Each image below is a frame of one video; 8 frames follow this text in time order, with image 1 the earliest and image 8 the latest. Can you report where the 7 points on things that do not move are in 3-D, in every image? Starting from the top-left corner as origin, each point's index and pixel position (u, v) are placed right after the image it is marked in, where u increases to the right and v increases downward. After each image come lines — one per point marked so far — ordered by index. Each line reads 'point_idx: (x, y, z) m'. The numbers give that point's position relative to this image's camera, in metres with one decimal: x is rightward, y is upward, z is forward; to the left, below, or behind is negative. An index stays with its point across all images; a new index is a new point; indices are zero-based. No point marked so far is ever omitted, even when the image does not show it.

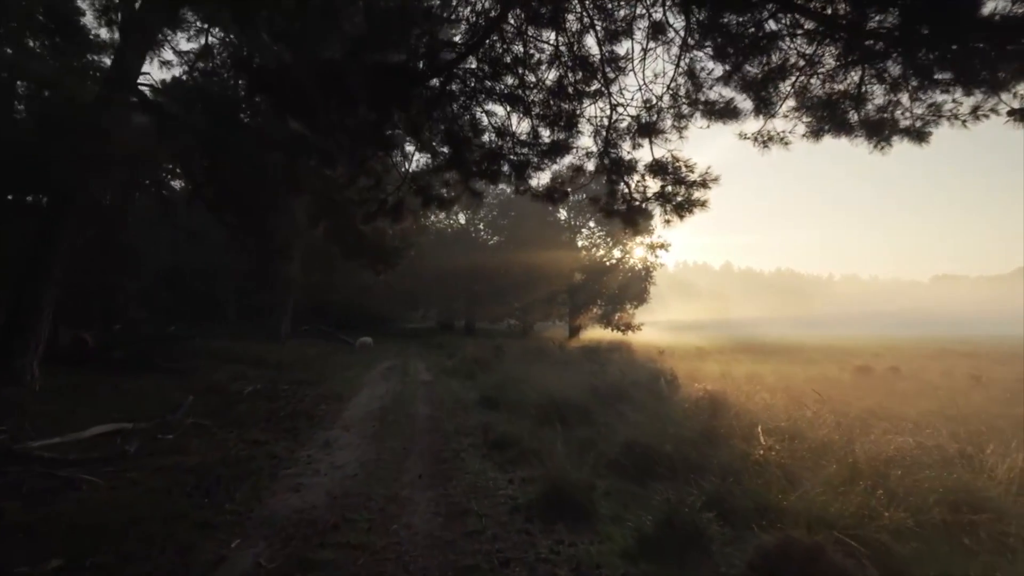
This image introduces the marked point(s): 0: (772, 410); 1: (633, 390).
0: (+5.3, -2.6, +13.8) m
1: (+2.9, -2.4, +15.7) m
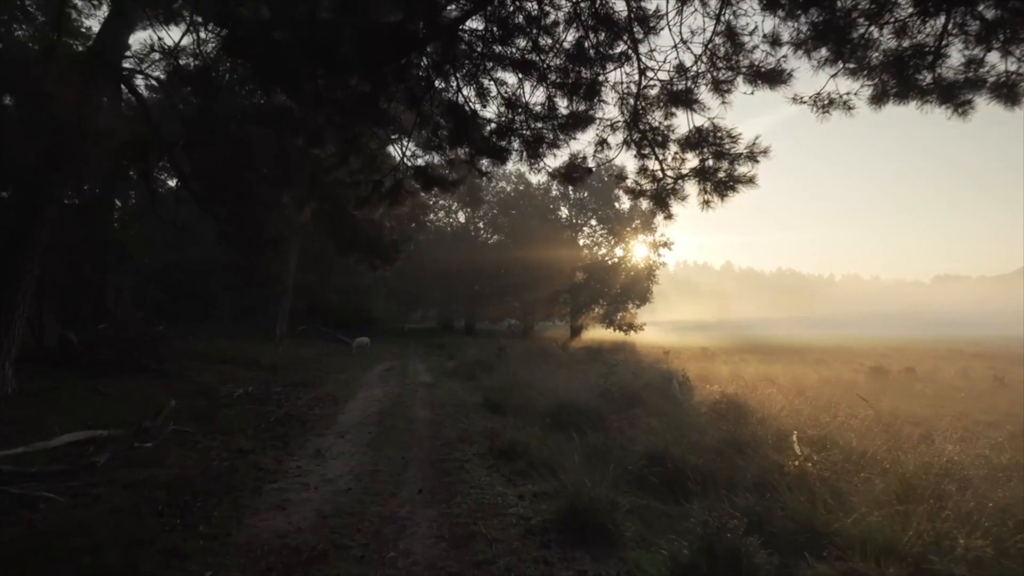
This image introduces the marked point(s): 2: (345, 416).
0: (+5.5, -2.5, +13.0) m
1: (+3.0, -2.4, +14.8) m
2: (-3.5, -2.7, +13.7) m
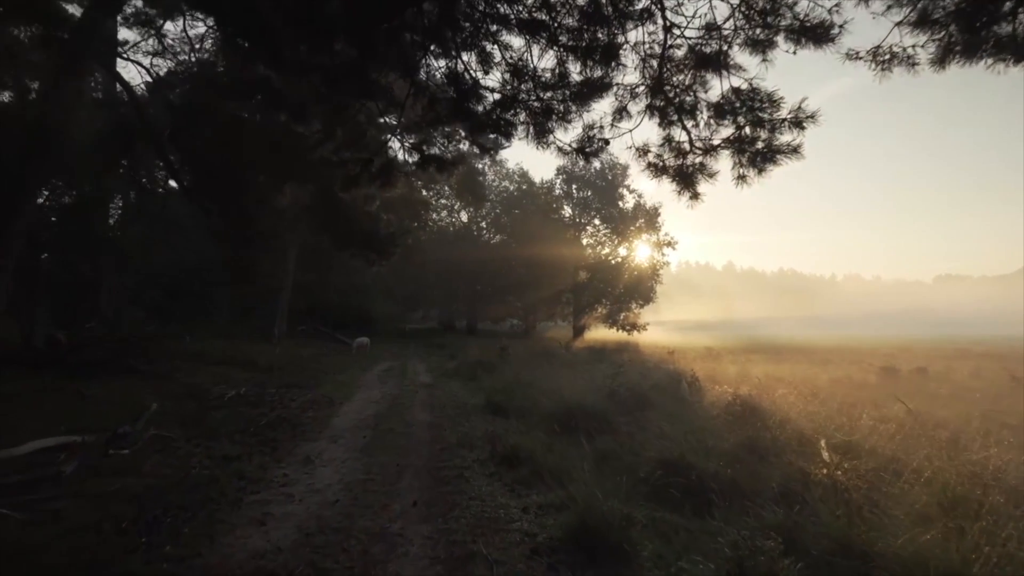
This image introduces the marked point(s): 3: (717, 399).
0: (+5.5, -2.4, +12.3) m
1: (+3.0, -2.3, +14.1) m
2: (-3.4, -2.6, +13.0) m
3: (+4.6, -2.5, +14.7) m
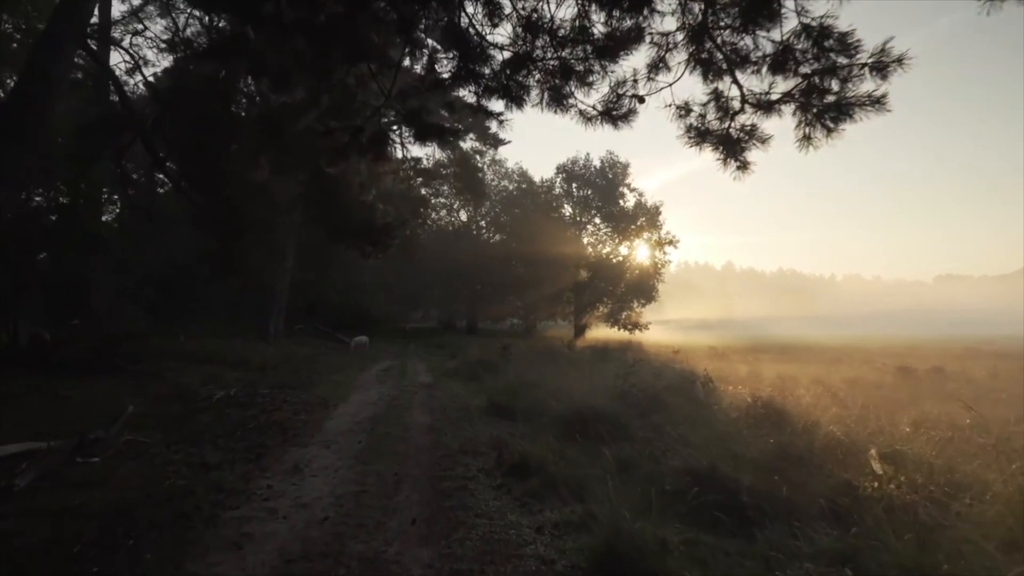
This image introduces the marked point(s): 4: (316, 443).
0: (+5.6, -2.3, +11.5) m
1: (+3.1, -2.2, +13.3) m
2: (-3.3, -2.5, +12.2) m
3: (+4.7, -2.4, +13.9) m
4: (-3.0, -2.4, +10.2) m
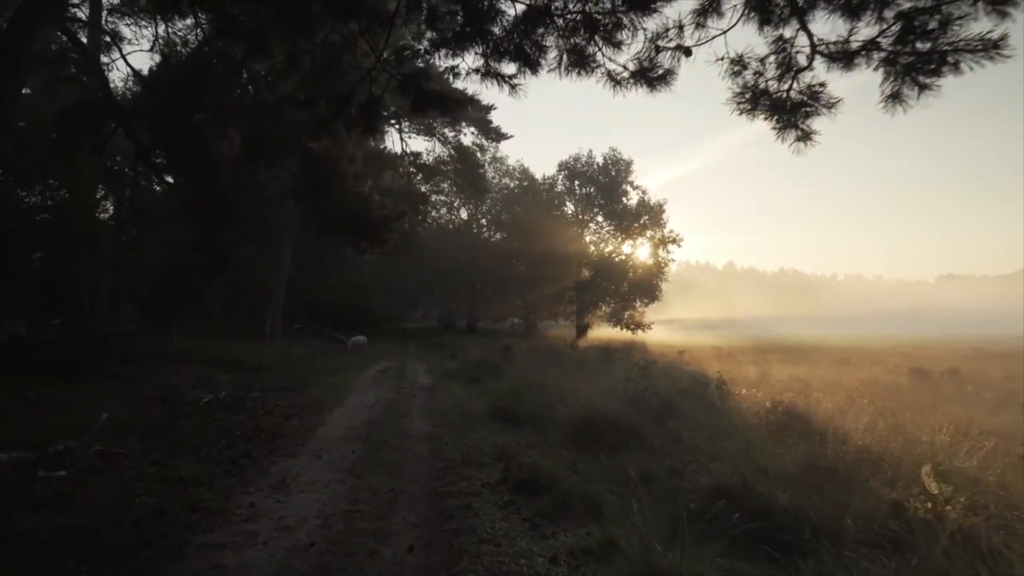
0: (+5.7, -2.3, +10.7) m
1: (+3.2, -2.2, +12.6) m
2: (-3.2, -2.4, +11.5) m
3: (+4.8, -2.4, +13.1) m
4: (-2.9, -2.4, +9.4) m
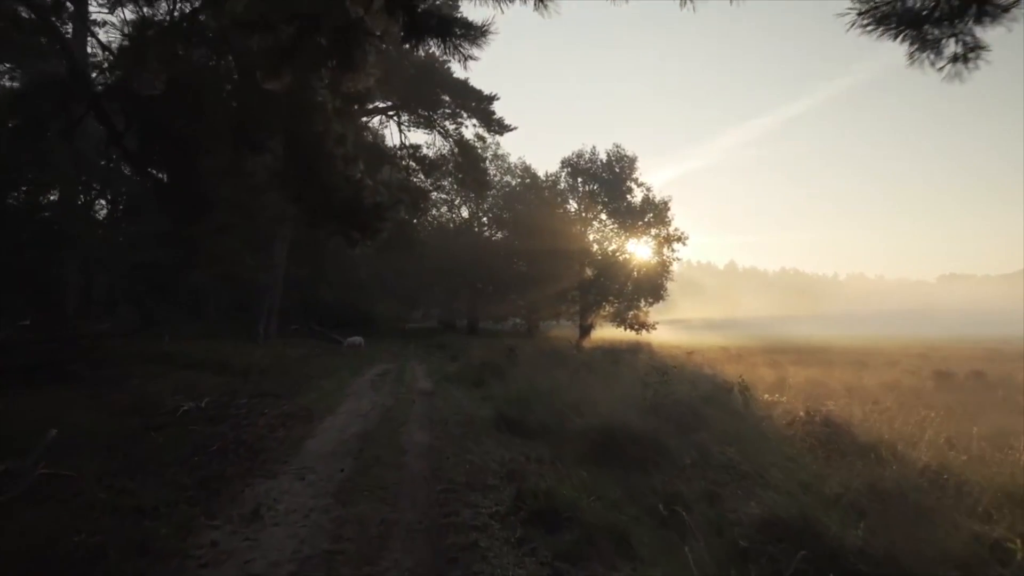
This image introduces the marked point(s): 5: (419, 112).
0: (+5.8, -2.2, +9.6) m
1: (+3.4, -2.1, +11.4) m
2: (-3.1, -2.4, +10.3) m
3: (+4.9, -2.3, +12.0) m
4: (-2.8, -2.3, +8.3) m
5: (-2.7, +5.2, +19.4) m
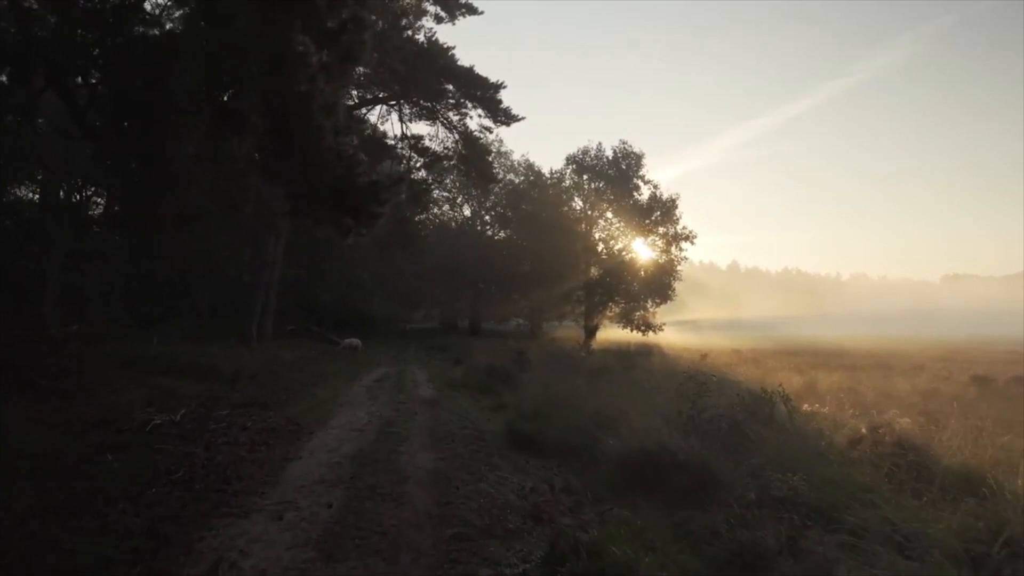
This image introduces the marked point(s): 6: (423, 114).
0: (+6.1, -2.2, +8.0) m
1: (+3.6, -2.1, +9.9) m
2: (-2.8, -2.4, +8.8) m
3: (+5.2, -2.3, +10.5) m
4: (-2.5, -2.3, +6.8) m
5: (-2.5, +5.3, +17.9) m
6: (-2.5, +5.0, +18.8) m
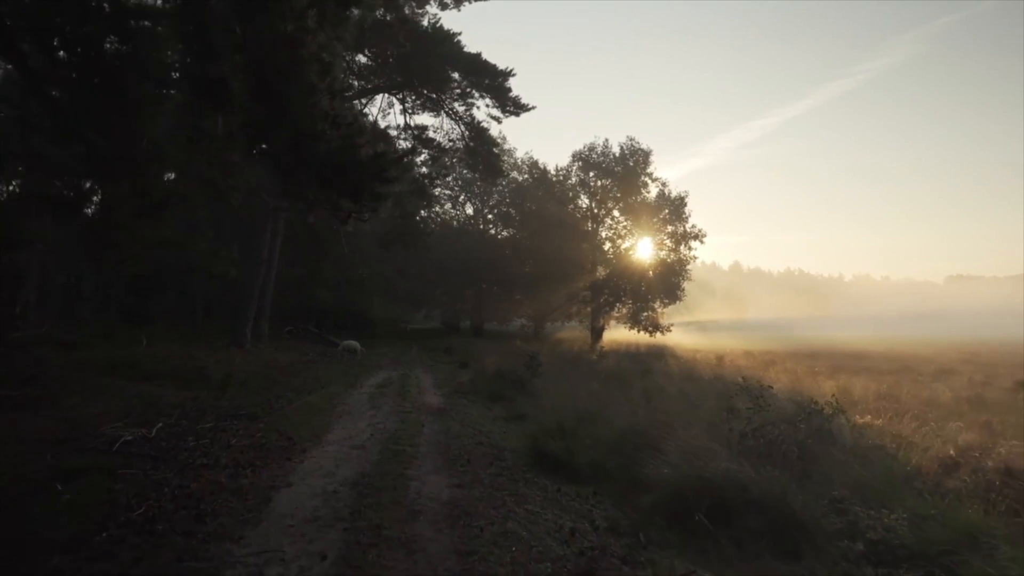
0: (+6.4, -2.2, +6.6) m
1: (+4.0, -2.0, +8.4) m
2: (-2.5, -2.3, +7.4) m
3: (+5.5, -2.2, +9.0) m
4: (-2.2, -2.2, +5.3) m
5: (-2.1, +5.3, +16.4) m
6: (-2.2, +5.0, +17.4) m
